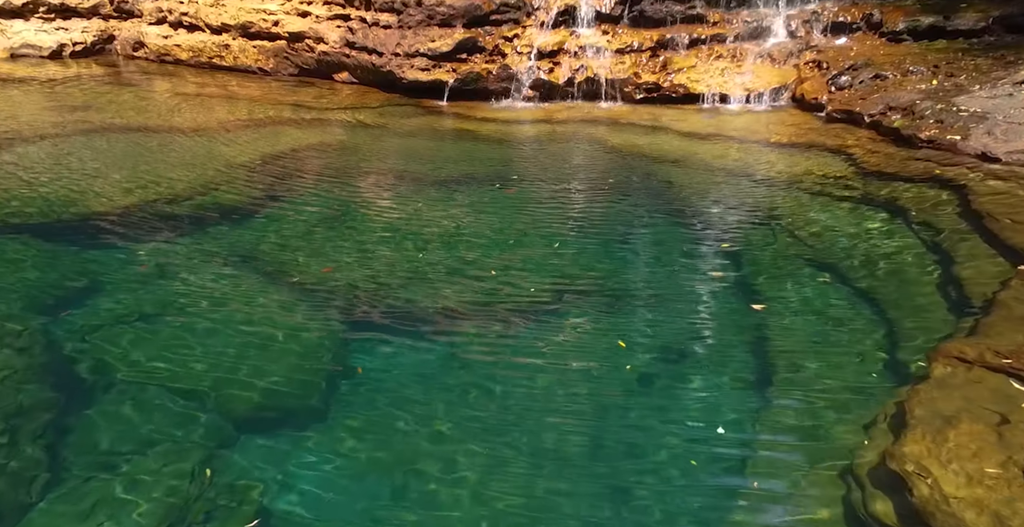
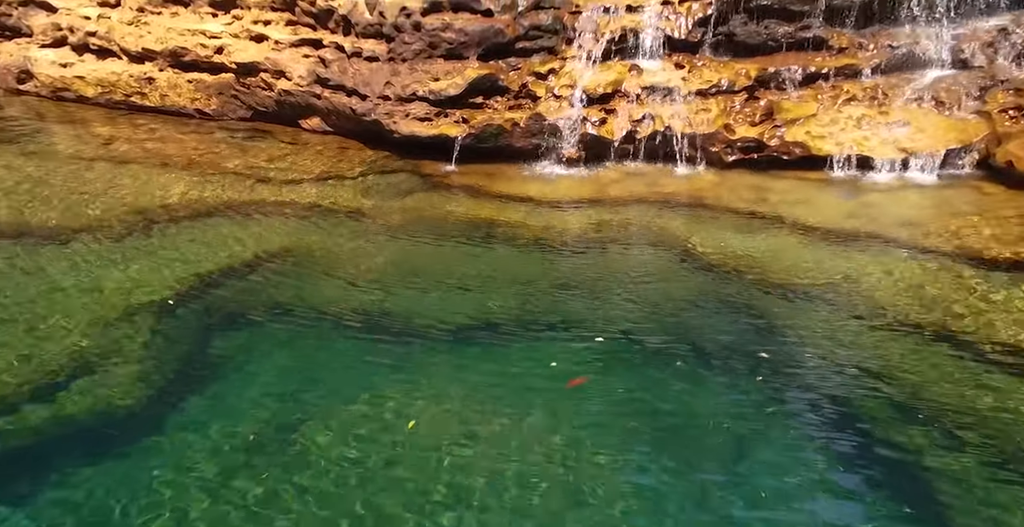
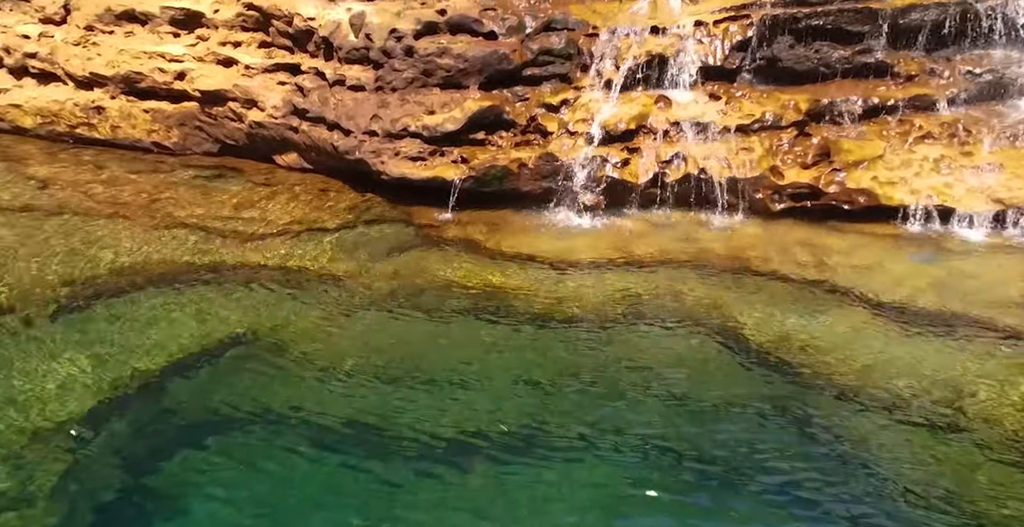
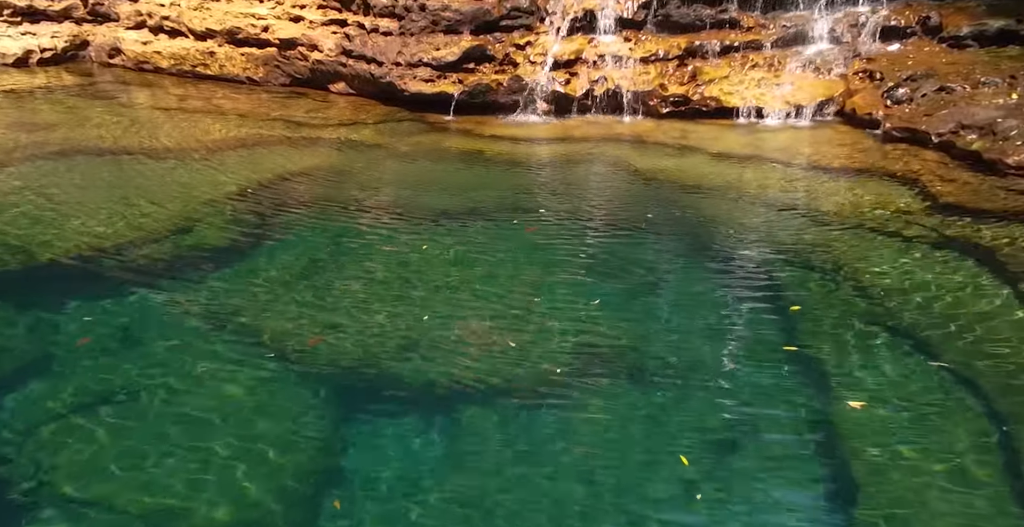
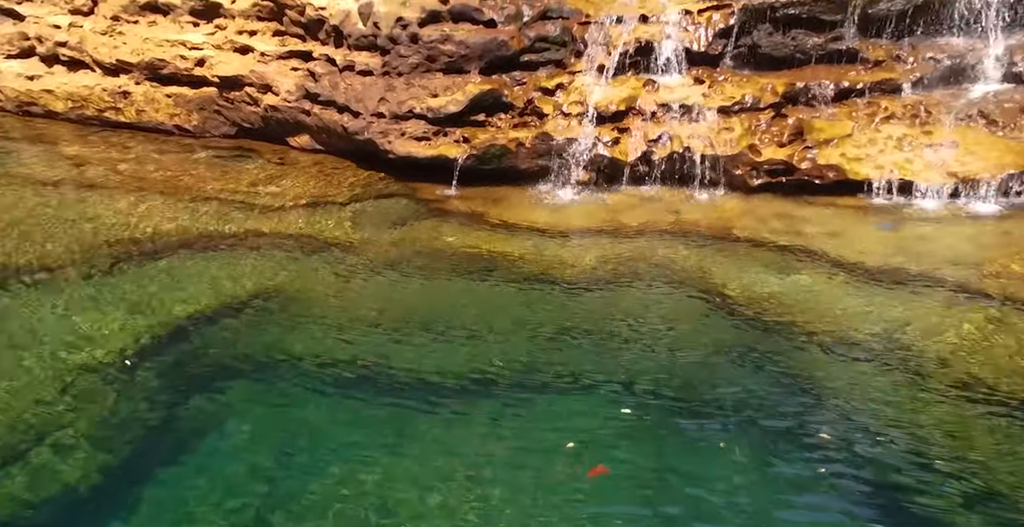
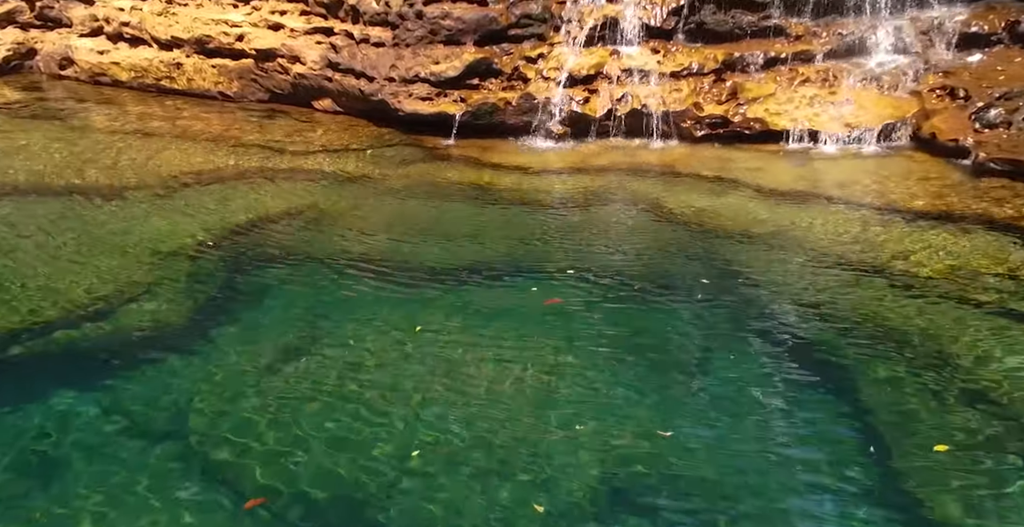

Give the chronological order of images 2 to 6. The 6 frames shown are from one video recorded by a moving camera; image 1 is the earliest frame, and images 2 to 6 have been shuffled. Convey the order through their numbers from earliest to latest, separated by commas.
4, 6, 2, 5, 3
